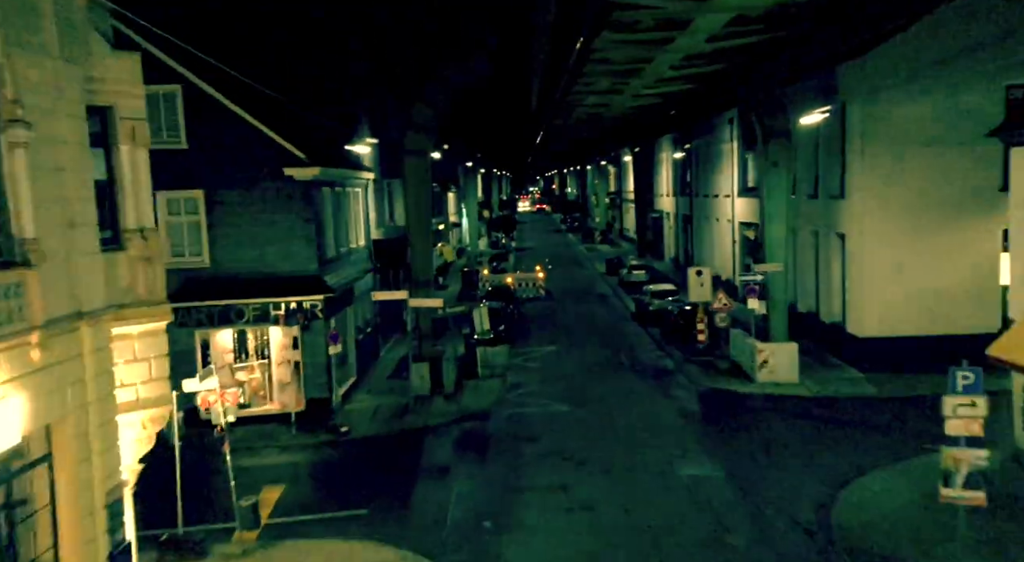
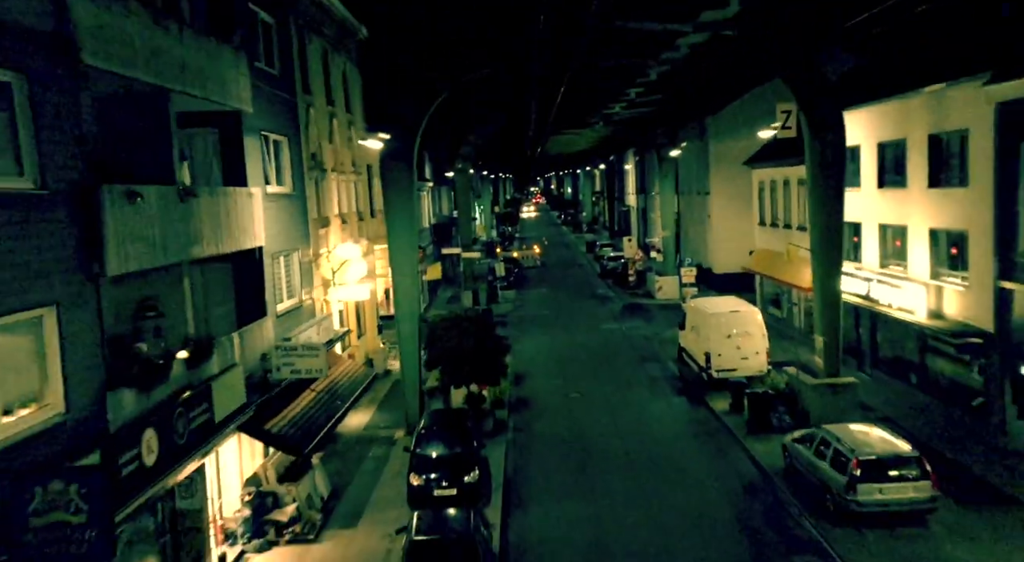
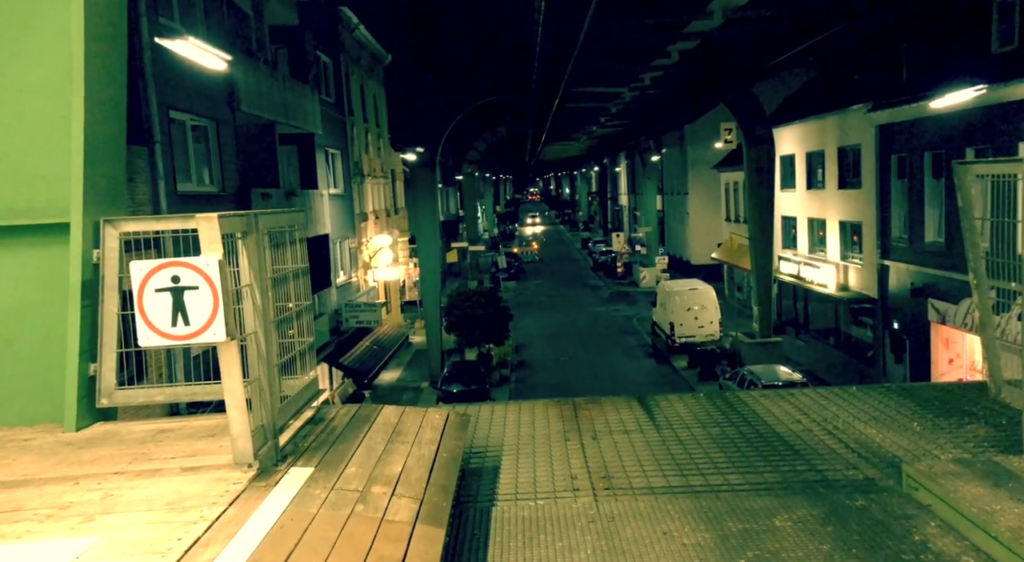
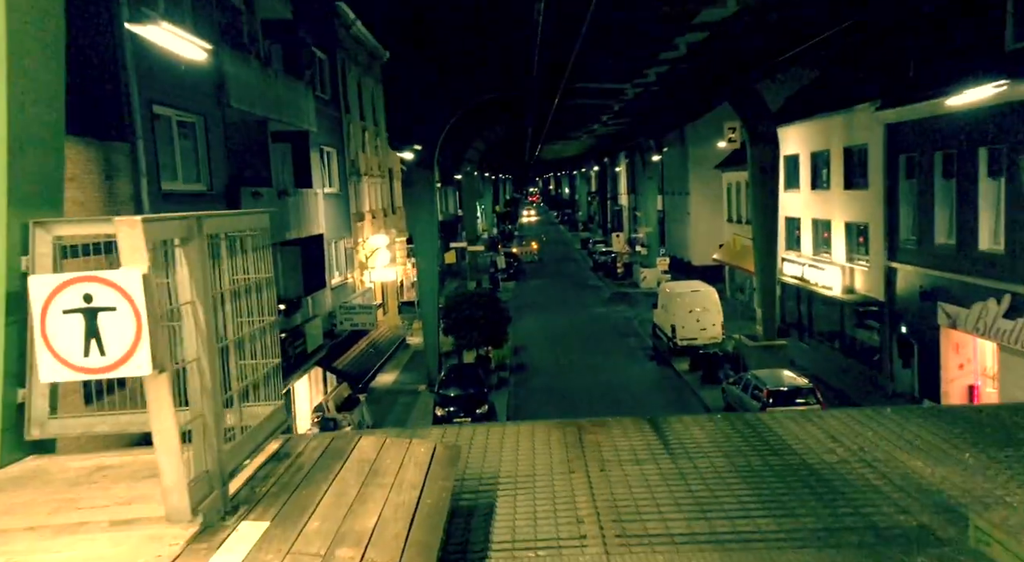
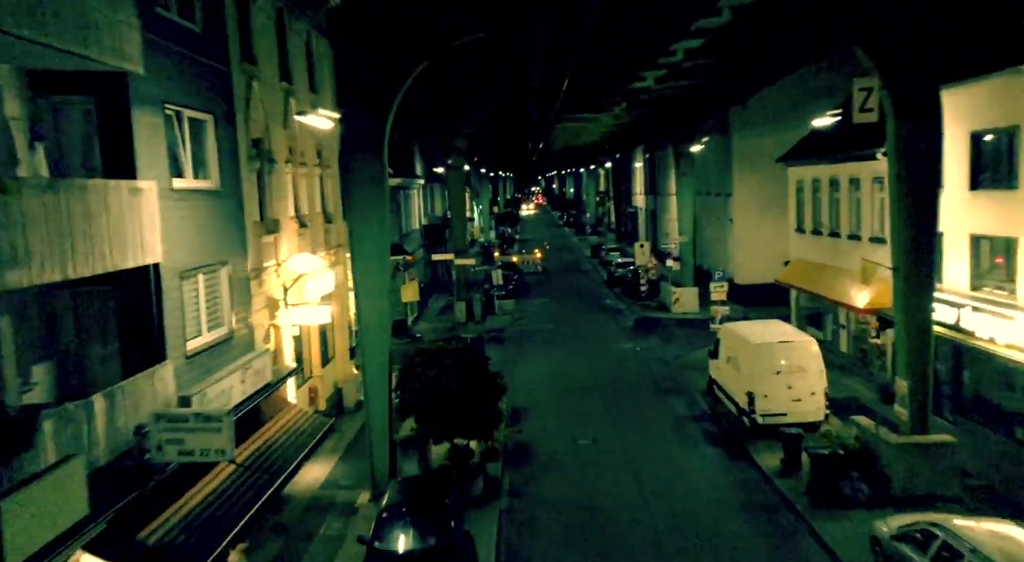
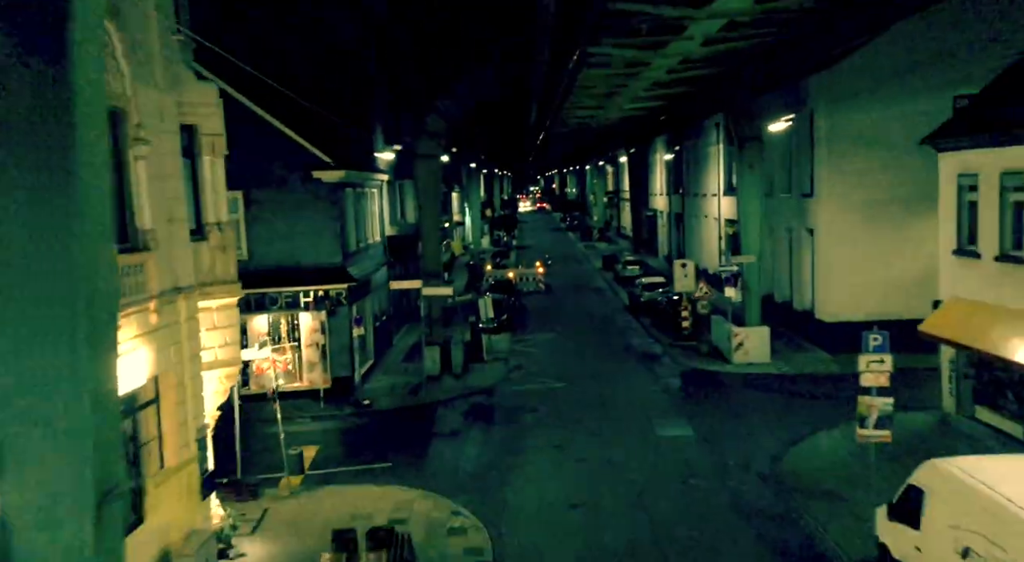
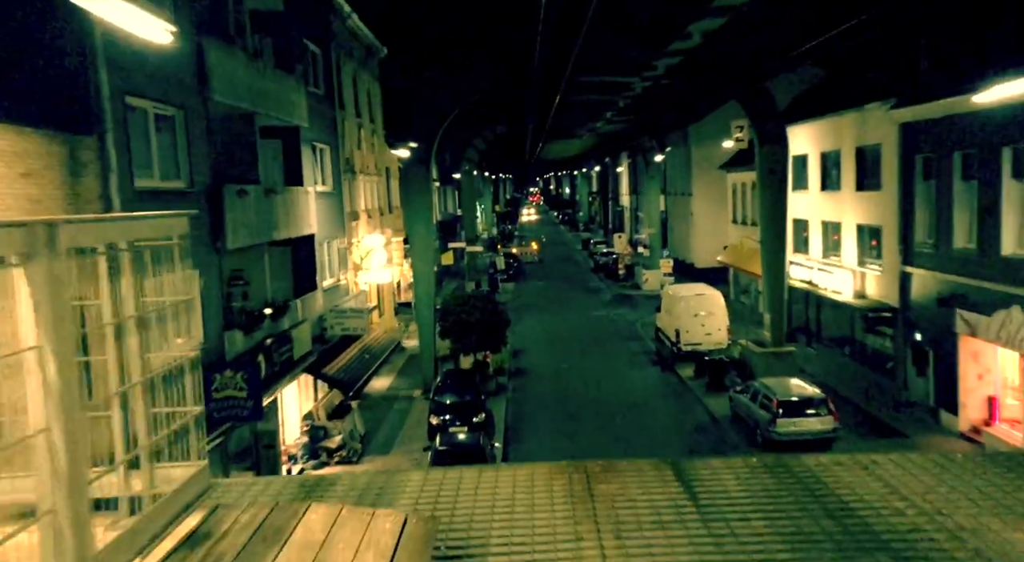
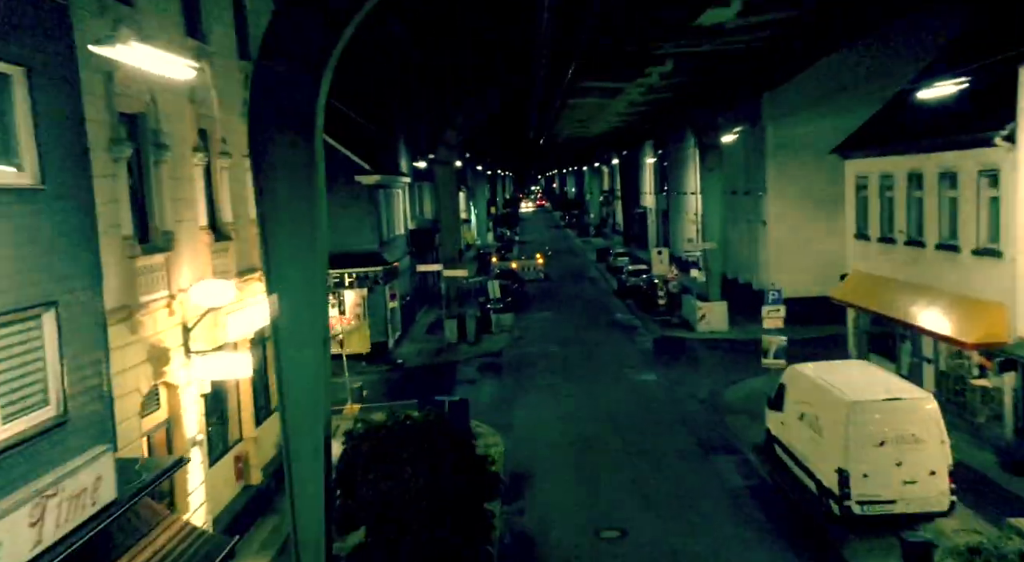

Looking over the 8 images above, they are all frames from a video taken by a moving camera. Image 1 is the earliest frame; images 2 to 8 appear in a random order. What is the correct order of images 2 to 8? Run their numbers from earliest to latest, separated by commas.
6, 8, 5, 2, 7, 4, 3
